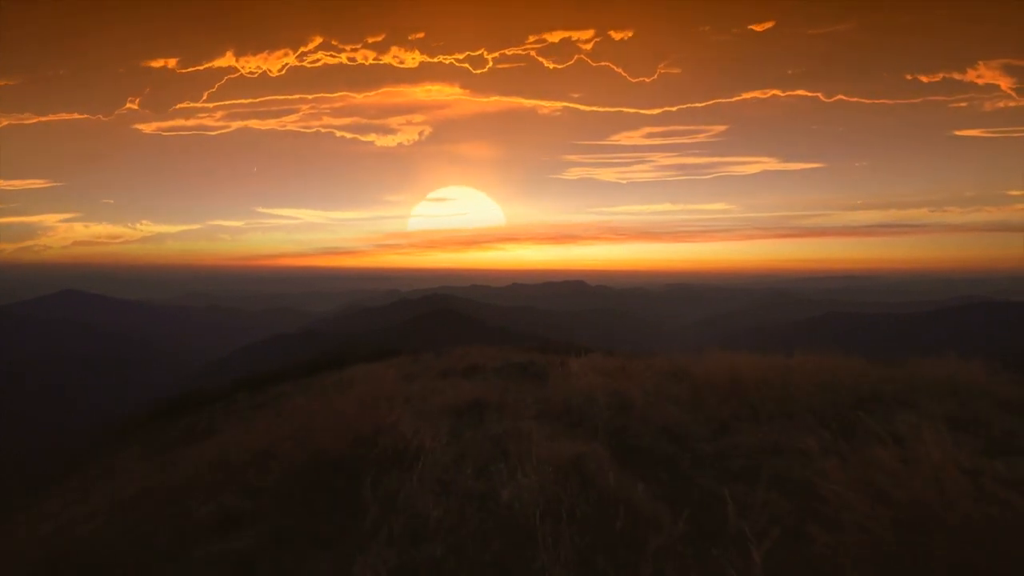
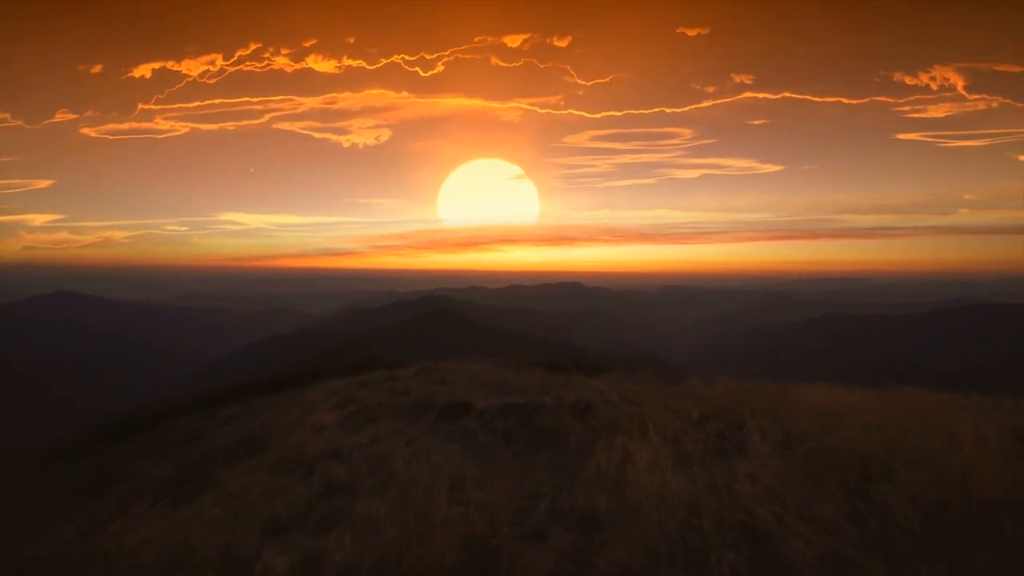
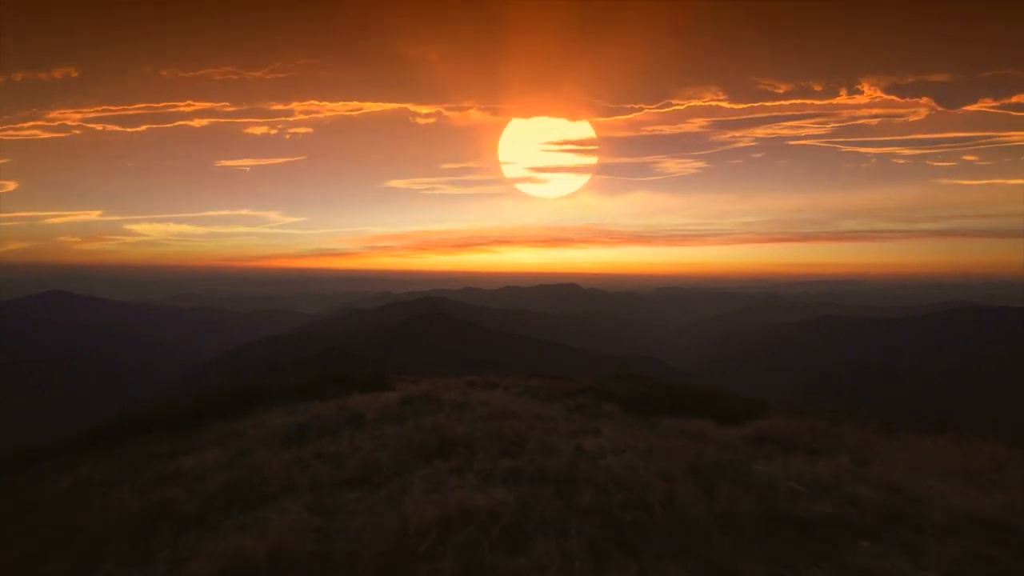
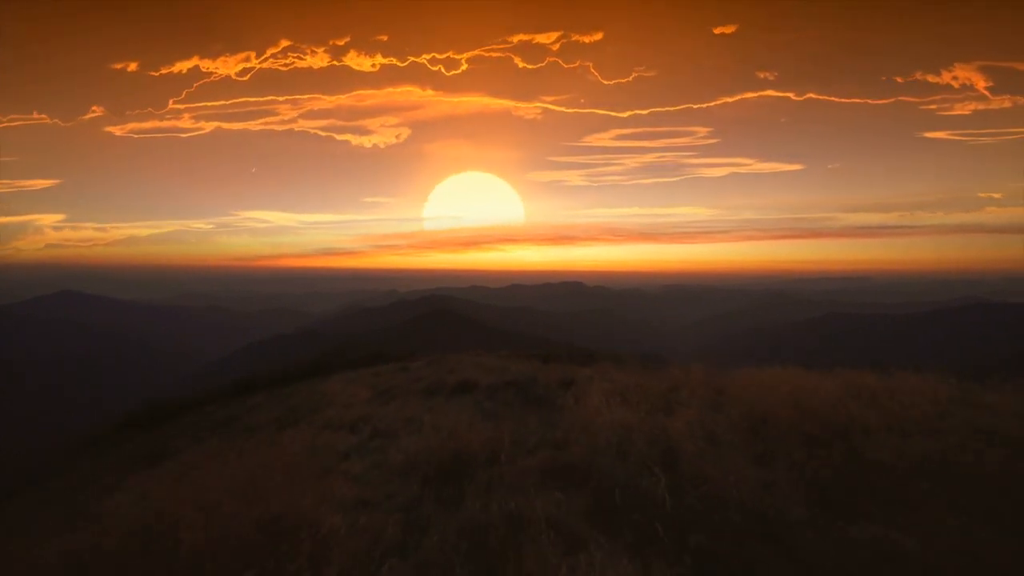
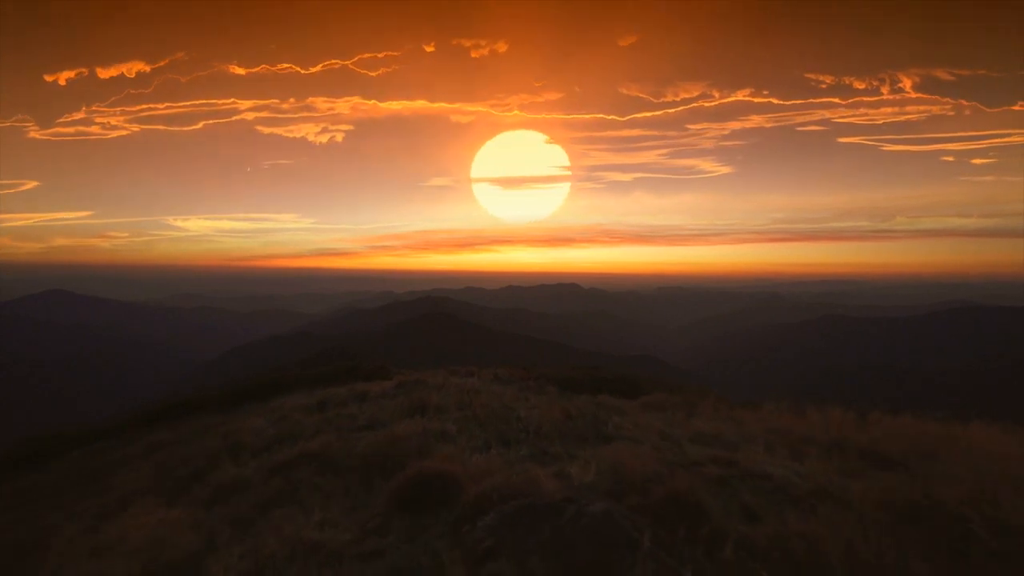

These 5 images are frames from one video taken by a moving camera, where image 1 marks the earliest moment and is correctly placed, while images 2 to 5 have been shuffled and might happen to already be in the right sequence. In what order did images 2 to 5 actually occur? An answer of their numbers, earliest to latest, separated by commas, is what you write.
4, 2, 5, 3
